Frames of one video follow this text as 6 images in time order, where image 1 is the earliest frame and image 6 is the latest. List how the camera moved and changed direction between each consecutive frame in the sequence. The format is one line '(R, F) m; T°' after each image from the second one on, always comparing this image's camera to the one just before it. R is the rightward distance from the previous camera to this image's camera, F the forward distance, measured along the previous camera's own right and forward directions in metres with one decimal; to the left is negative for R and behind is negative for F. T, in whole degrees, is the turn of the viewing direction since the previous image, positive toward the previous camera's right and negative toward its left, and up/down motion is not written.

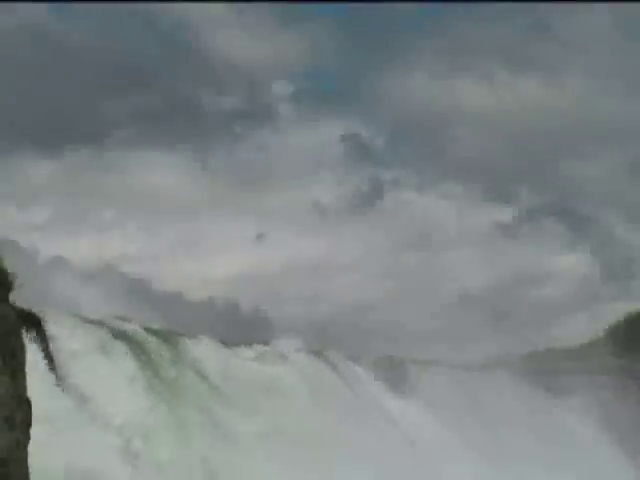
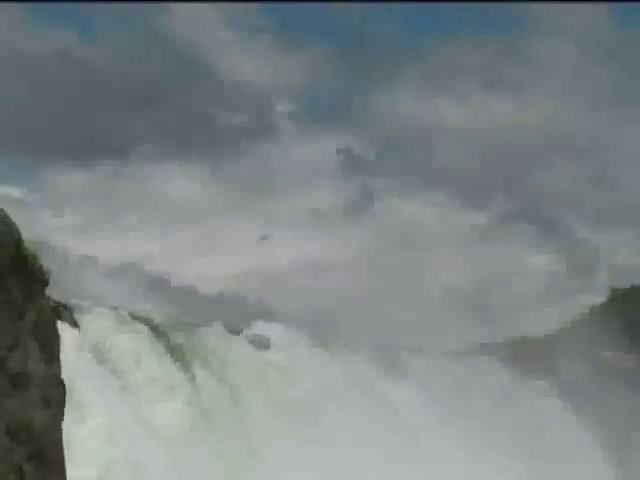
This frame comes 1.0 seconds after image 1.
(+0.5, -1.5) m; -2°
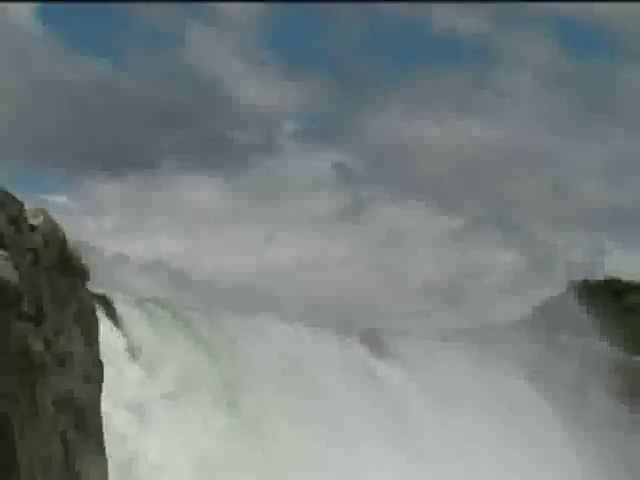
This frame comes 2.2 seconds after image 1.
(+0.1, -2.3) m; 0°
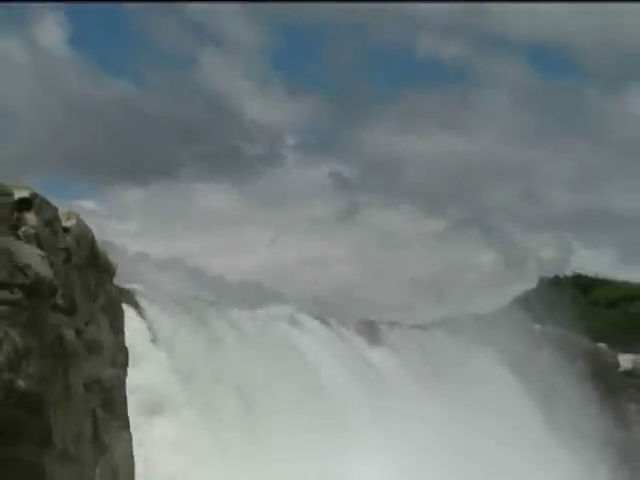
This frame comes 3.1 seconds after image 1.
(0.0, -2.0) m; 0°
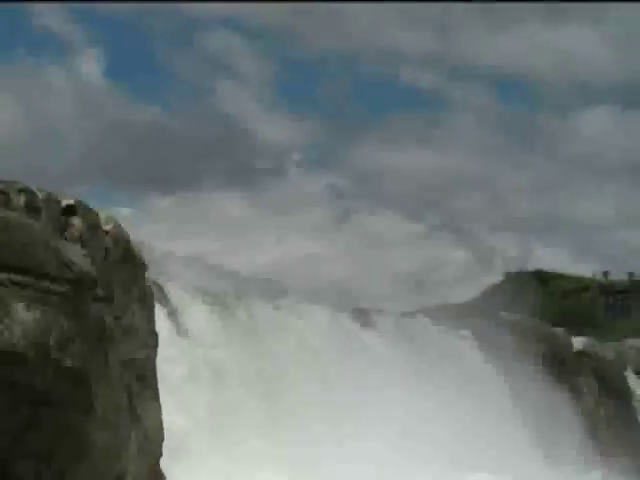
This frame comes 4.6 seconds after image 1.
(+0.1, -3.2) m; 0°
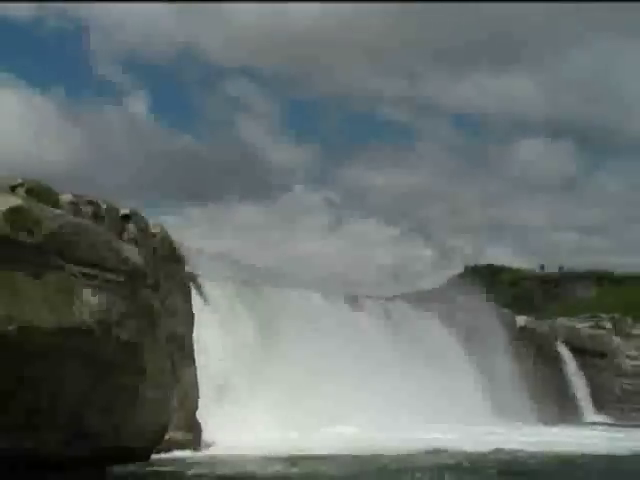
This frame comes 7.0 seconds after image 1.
(0.0, -5.9) m; 0°
